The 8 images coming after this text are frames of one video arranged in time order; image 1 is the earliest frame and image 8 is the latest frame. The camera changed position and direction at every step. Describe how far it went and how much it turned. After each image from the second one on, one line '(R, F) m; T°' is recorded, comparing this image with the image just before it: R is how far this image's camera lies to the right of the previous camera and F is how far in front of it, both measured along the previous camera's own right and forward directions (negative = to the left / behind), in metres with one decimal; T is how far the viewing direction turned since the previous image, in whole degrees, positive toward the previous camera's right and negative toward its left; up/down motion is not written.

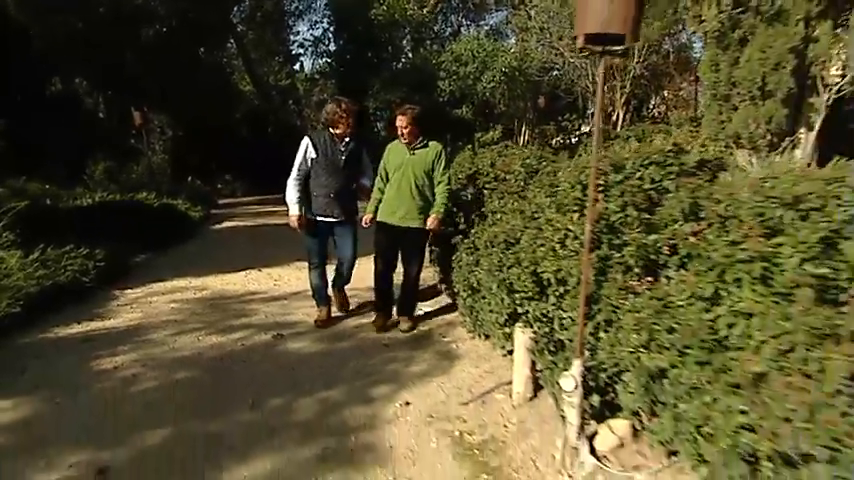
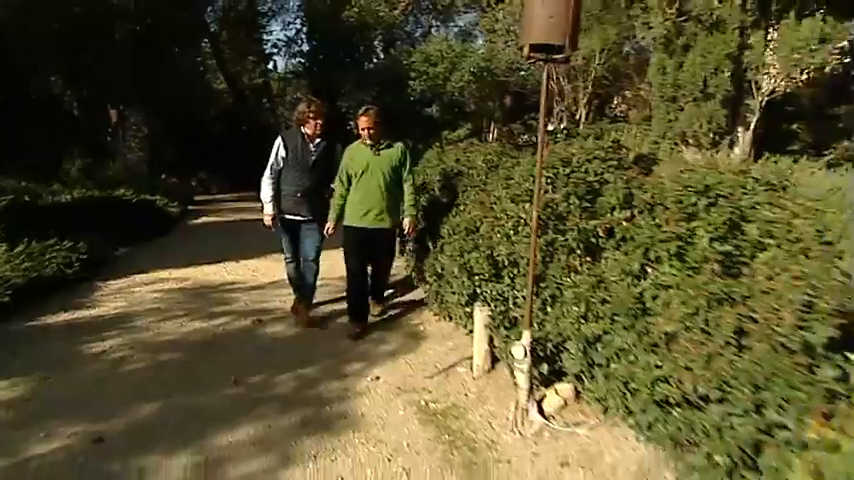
(0.0, -0.4) m; +3°
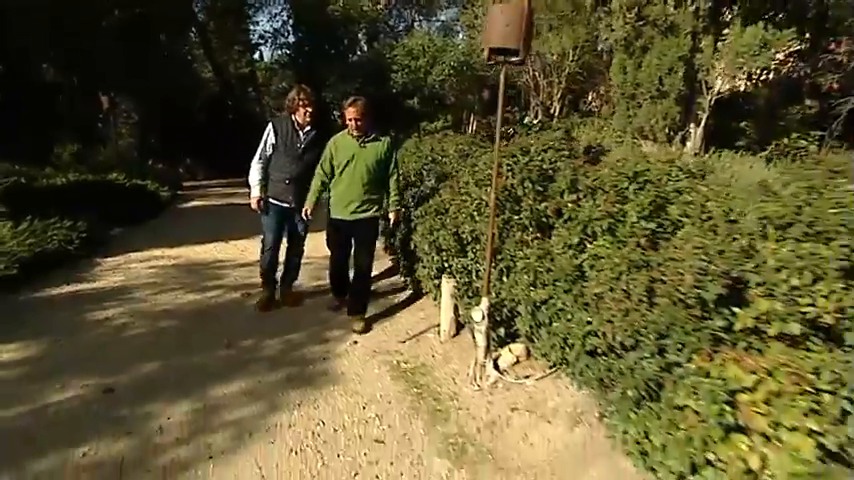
(+0.1, -0.5) m; +2°
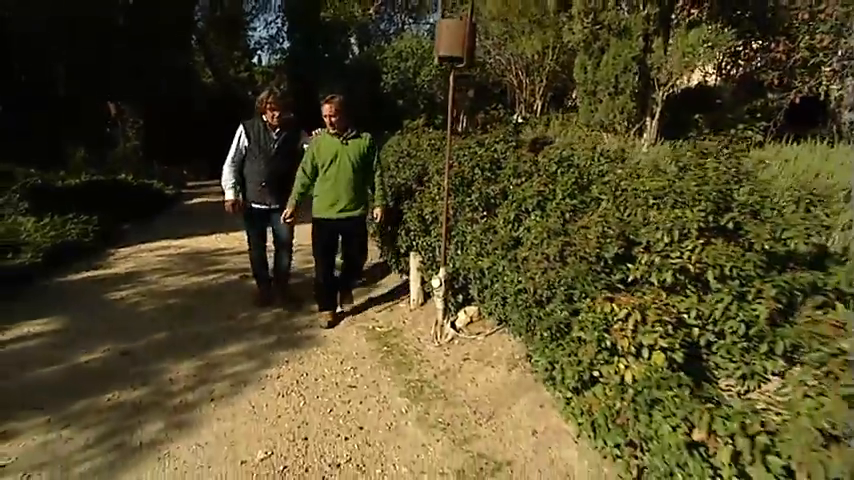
(+0.3, -0.7) m; 0°
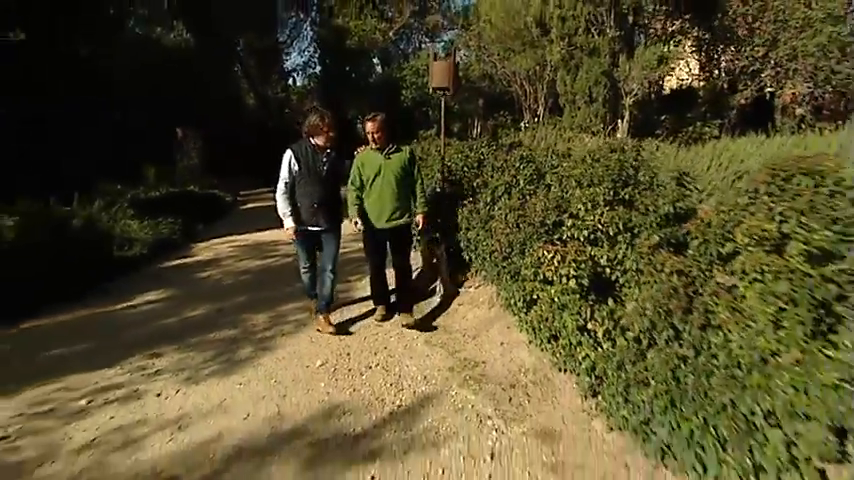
(+0.3, -1.6) m; -3°
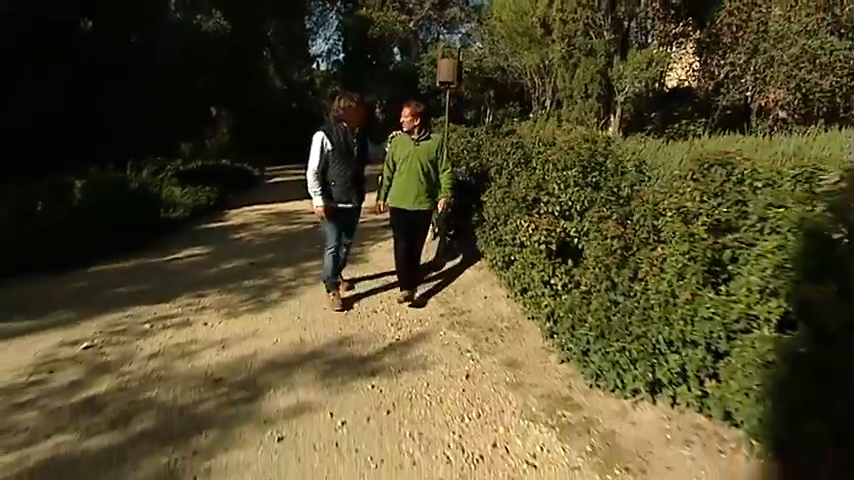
(+0.1, -1.0) m; -1°
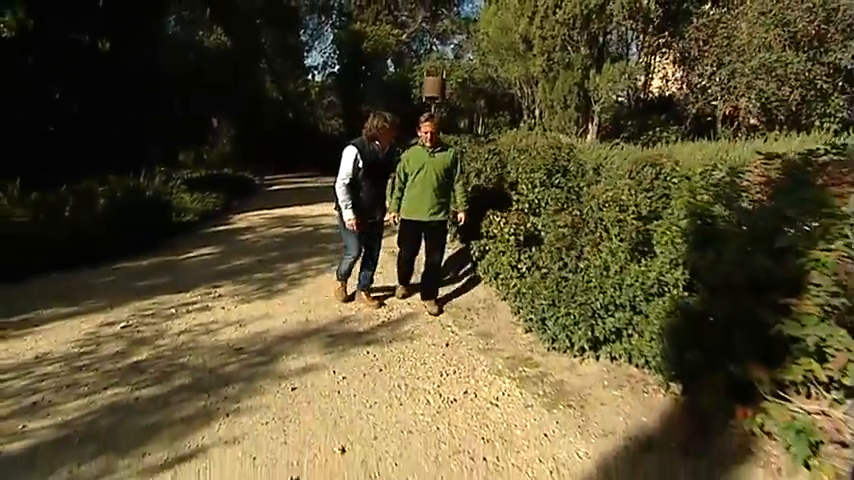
(+0.1, -0.9) m; 0°
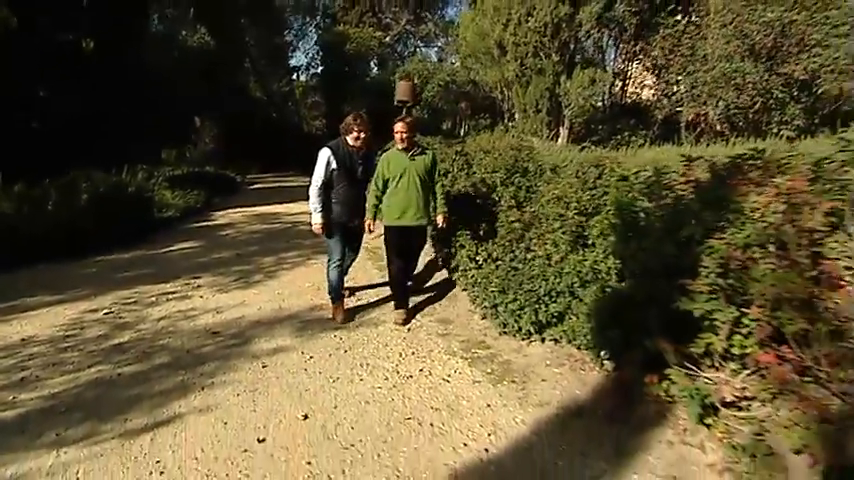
(+0.2, -0.5) m; +1°
